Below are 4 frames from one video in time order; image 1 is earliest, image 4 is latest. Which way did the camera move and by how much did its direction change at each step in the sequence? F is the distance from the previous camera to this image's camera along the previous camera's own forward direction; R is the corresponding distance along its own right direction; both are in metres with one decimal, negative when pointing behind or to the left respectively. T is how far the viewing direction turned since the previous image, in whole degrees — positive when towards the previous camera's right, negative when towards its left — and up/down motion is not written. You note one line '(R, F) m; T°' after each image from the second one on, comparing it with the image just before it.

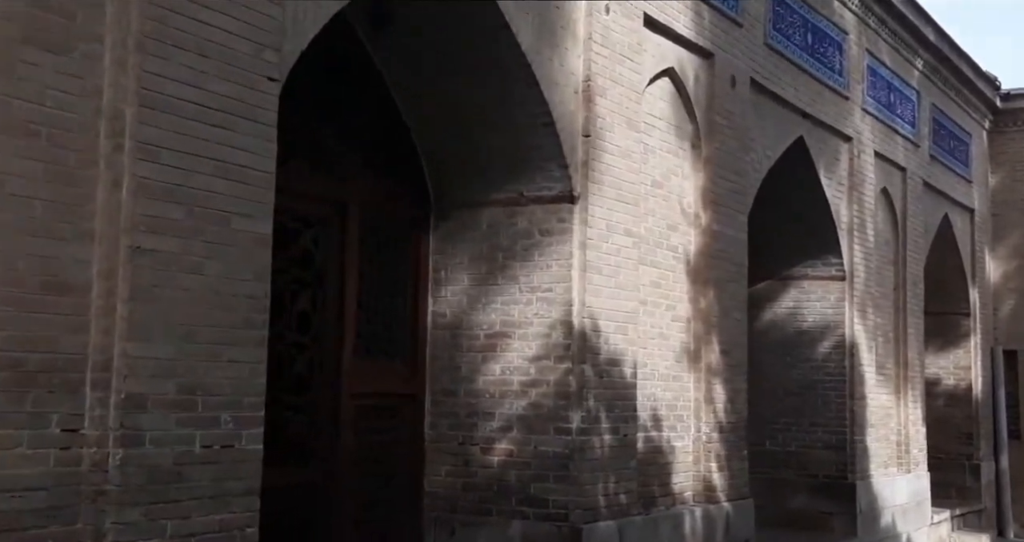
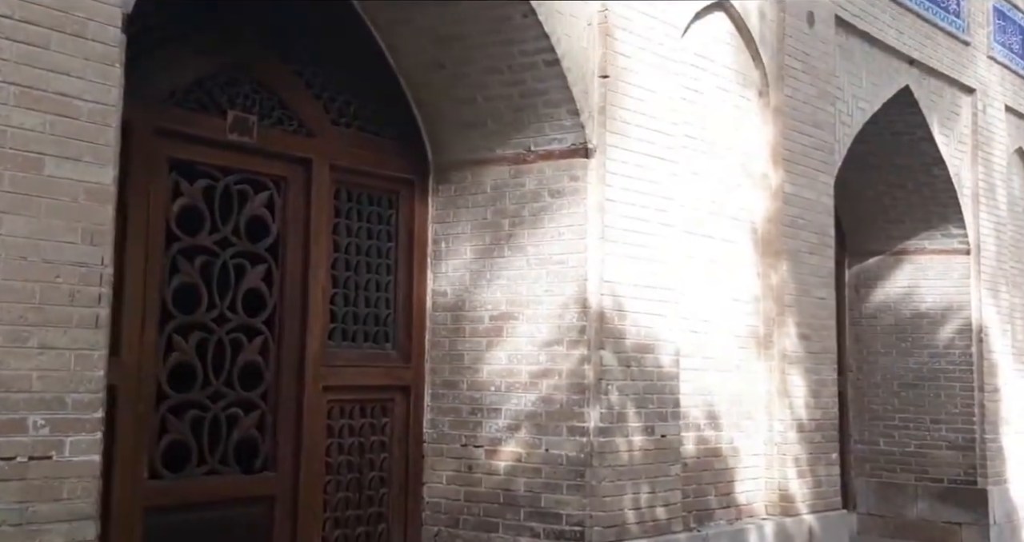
(+0.6, +0.9) m; -8°
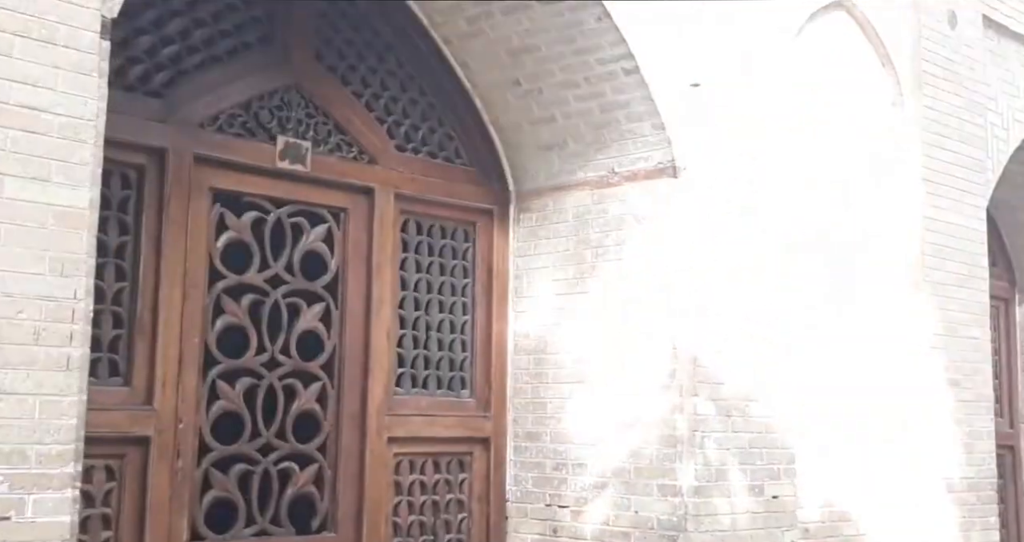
(+0.3, +0.5) m; -8°
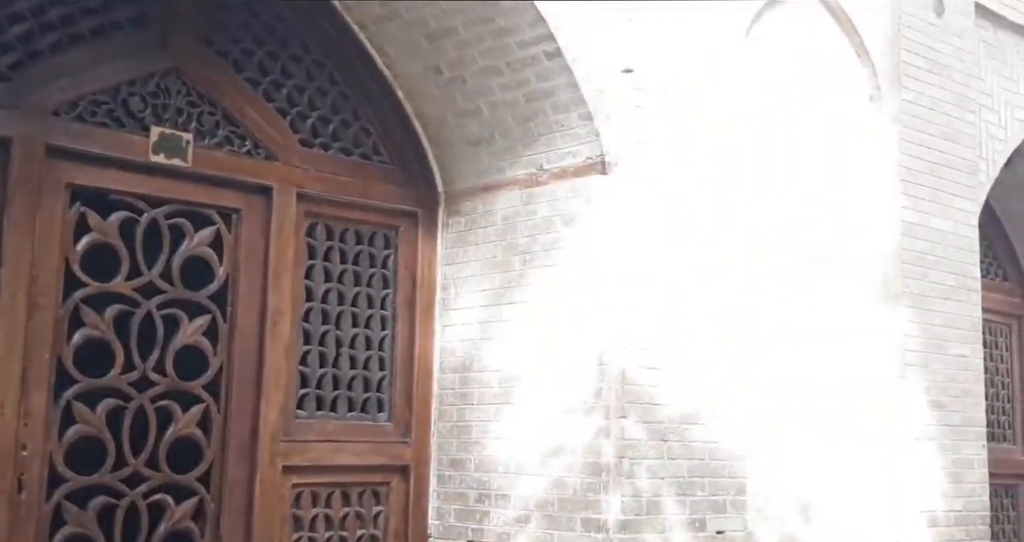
(+0.4, +0.5) m; -2°
